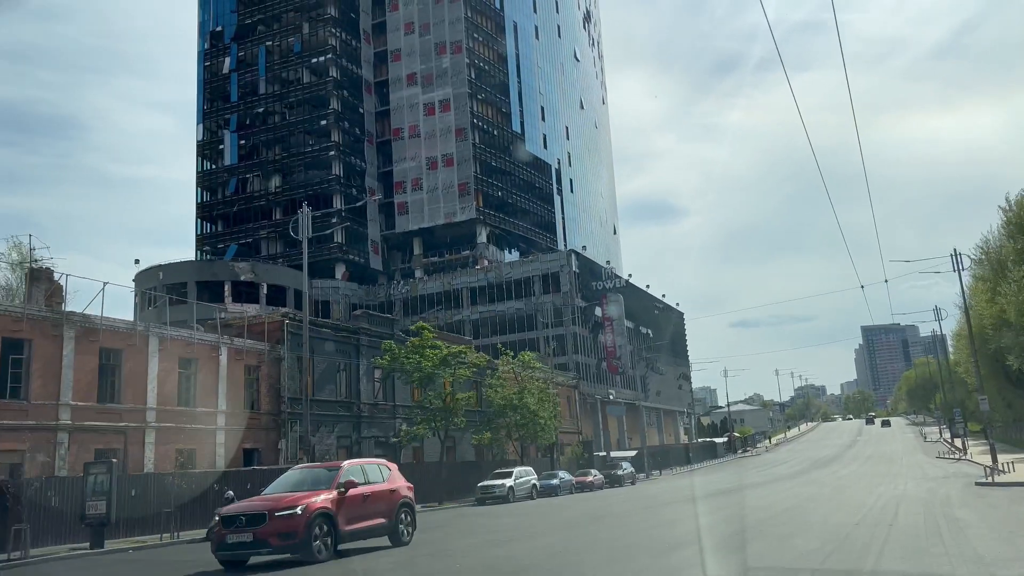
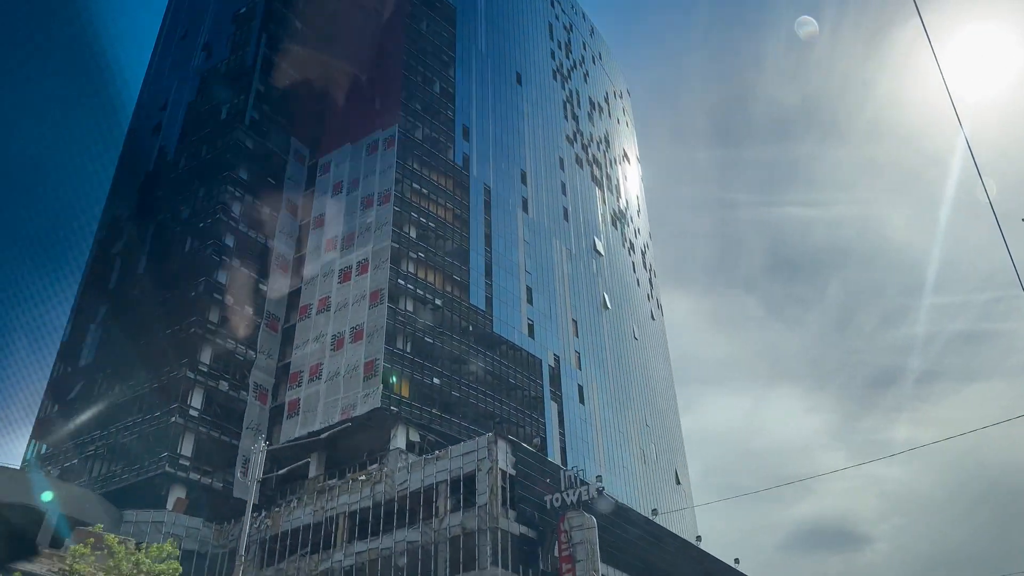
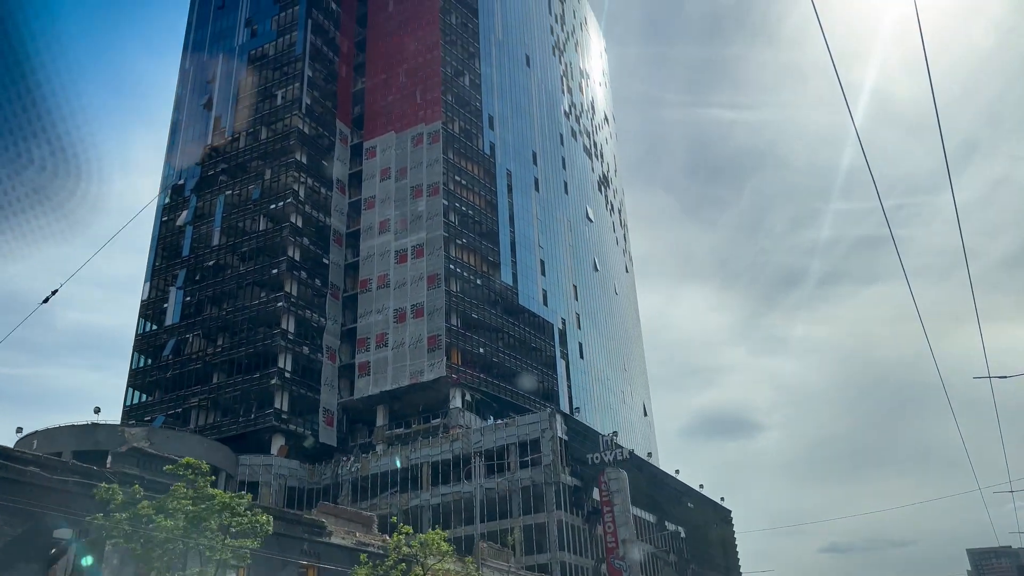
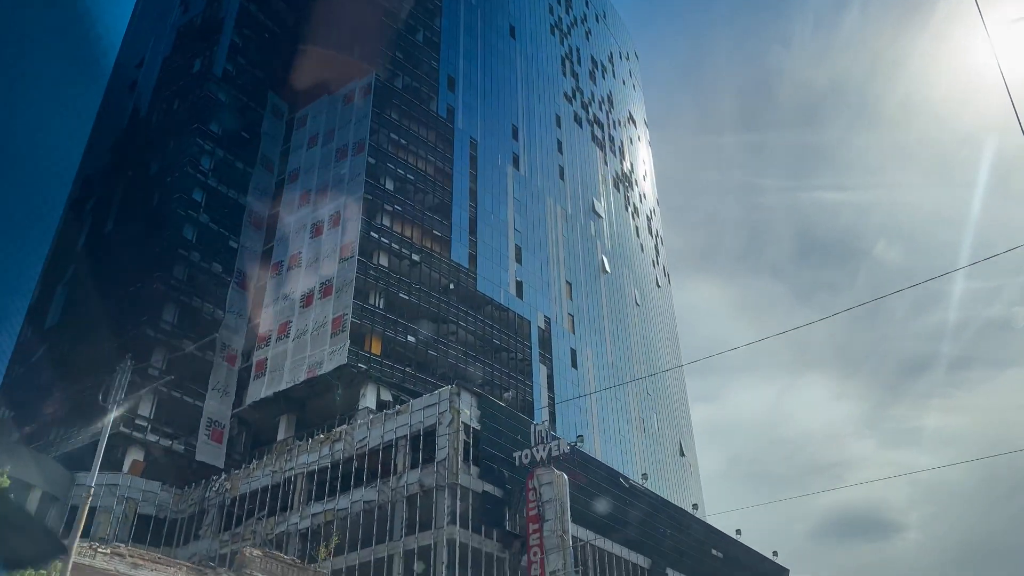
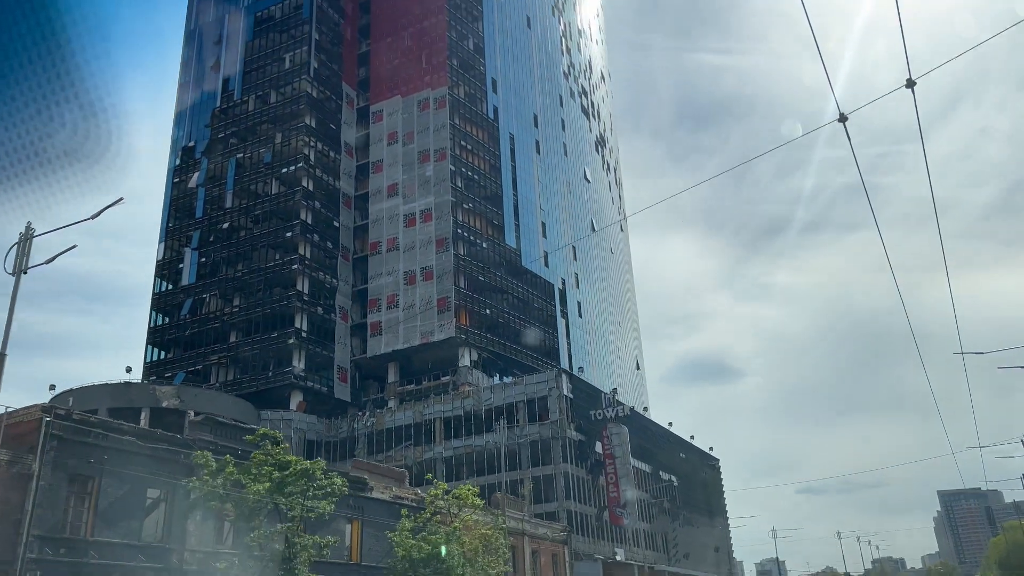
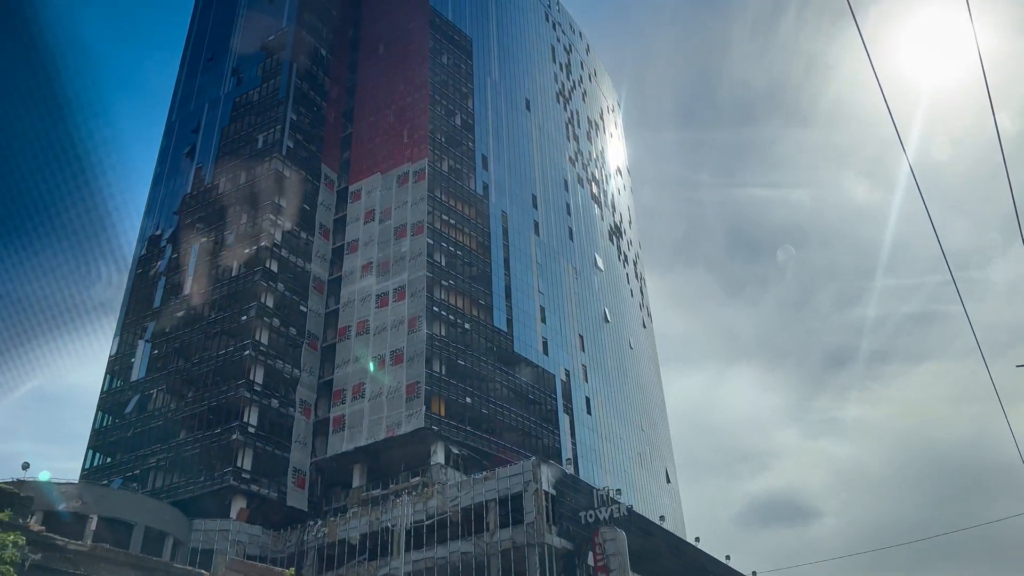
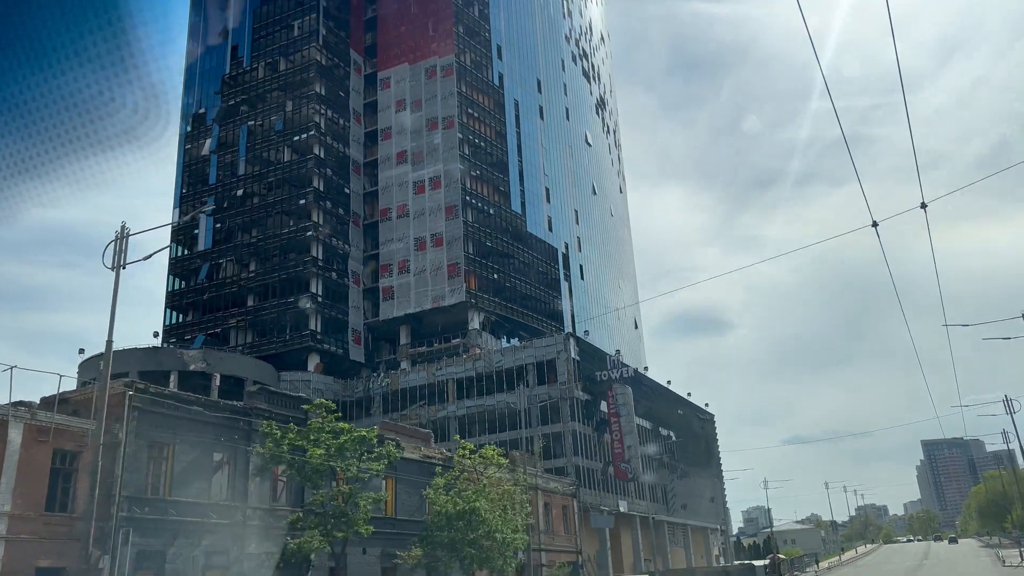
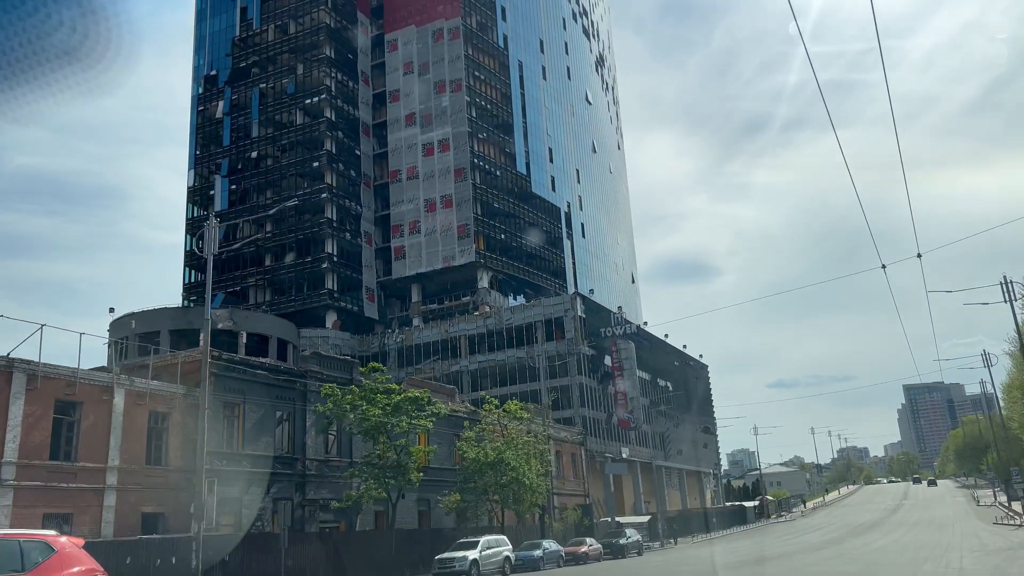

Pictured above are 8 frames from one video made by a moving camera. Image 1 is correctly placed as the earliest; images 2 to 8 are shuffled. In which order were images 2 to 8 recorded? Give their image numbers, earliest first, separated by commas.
8, 7, 5, 3, 6, 2, 4
